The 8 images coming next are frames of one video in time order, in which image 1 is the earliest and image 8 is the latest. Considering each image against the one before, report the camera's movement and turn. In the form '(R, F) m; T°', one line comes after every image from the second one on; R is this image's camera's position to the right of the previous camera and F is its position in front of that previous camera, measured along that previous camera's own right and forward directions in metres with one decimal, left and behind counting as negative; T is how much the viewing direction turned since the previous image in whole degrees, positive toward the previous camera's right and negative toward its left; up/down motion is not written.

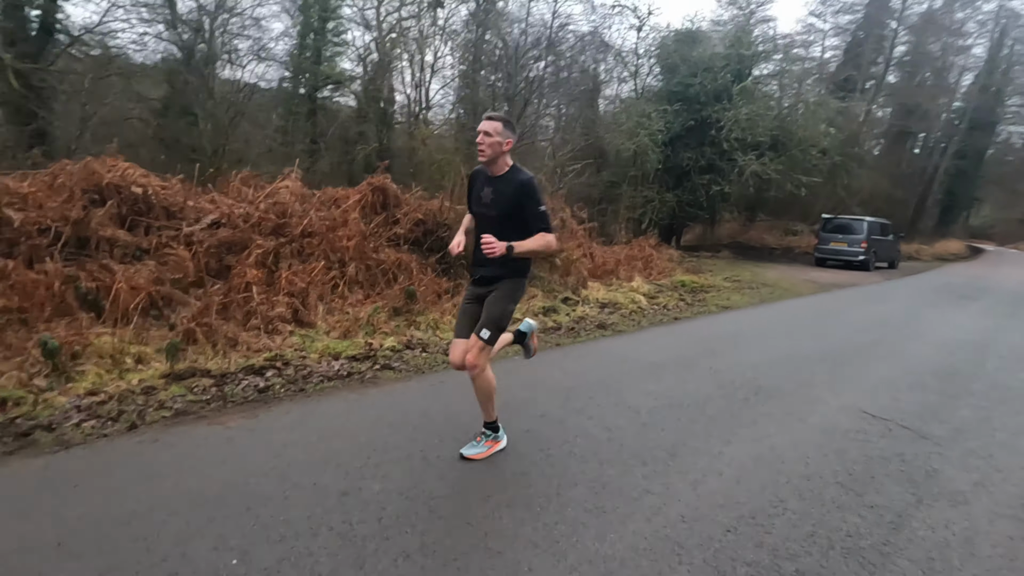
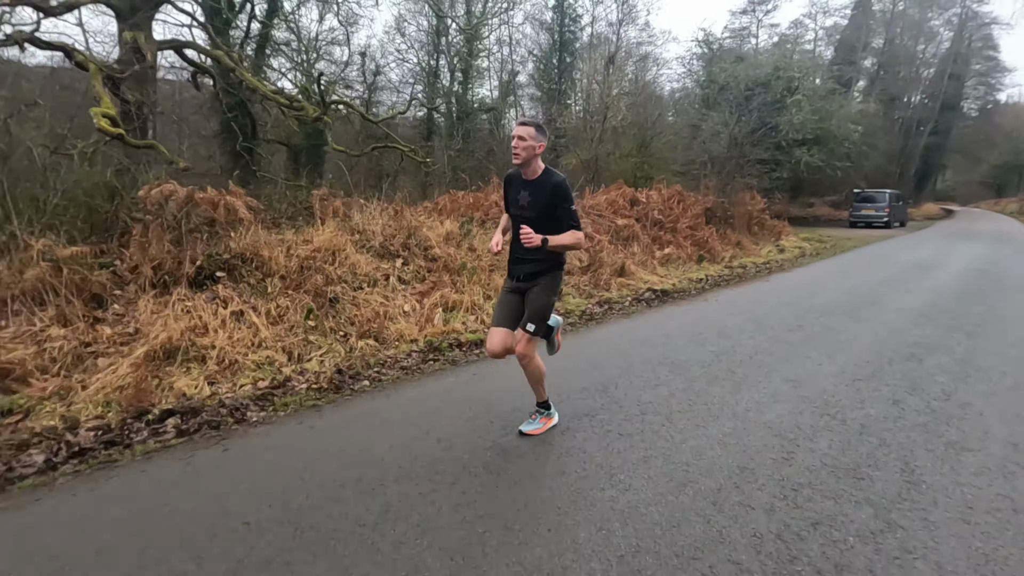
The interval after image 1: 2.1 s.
(-7.8, -7.2) m; +3°
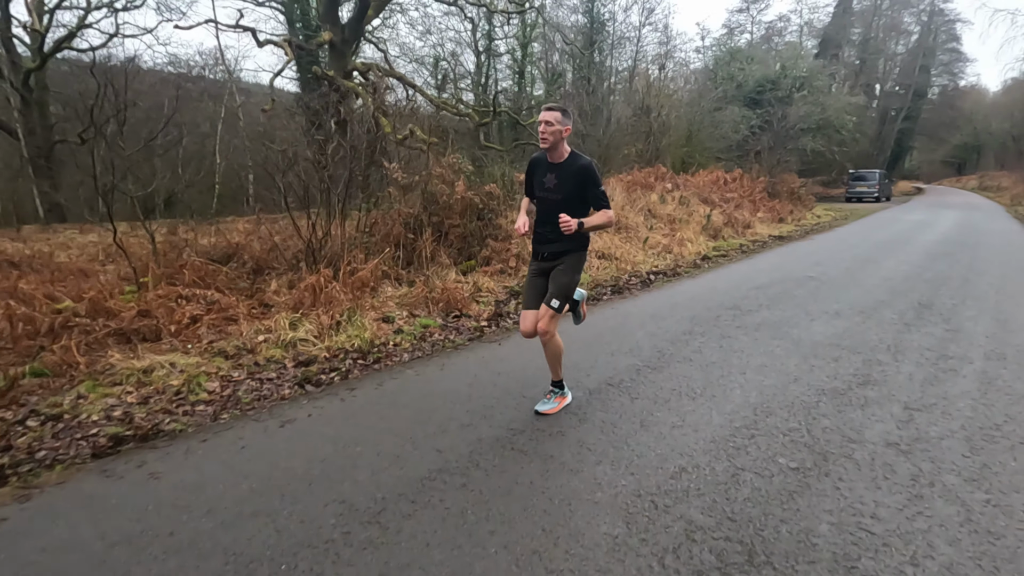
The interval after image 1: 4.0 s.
(-5.0, -4.8) m; +3°
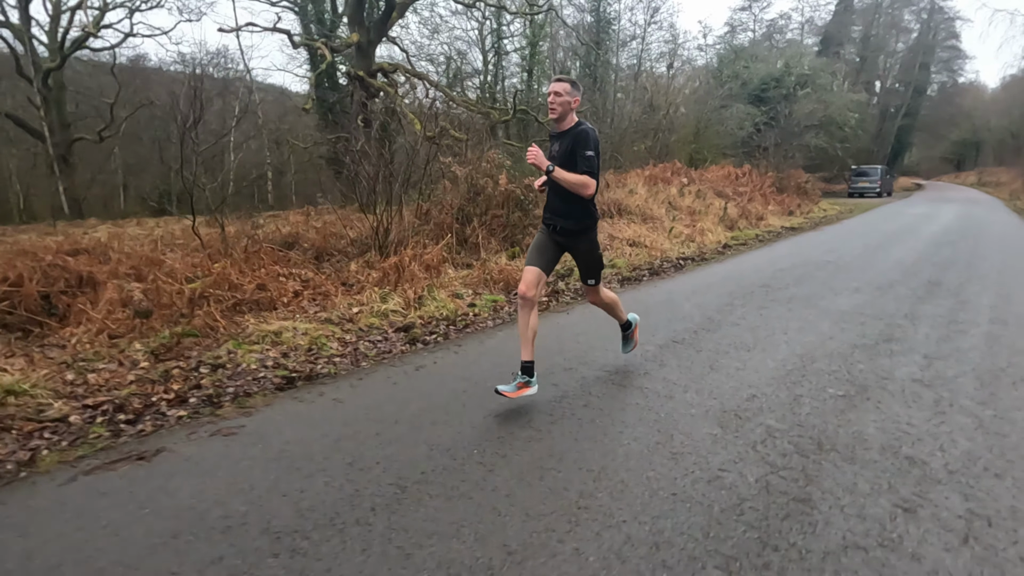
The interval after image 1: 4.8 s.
(-0.7, -0.8) m; 0°
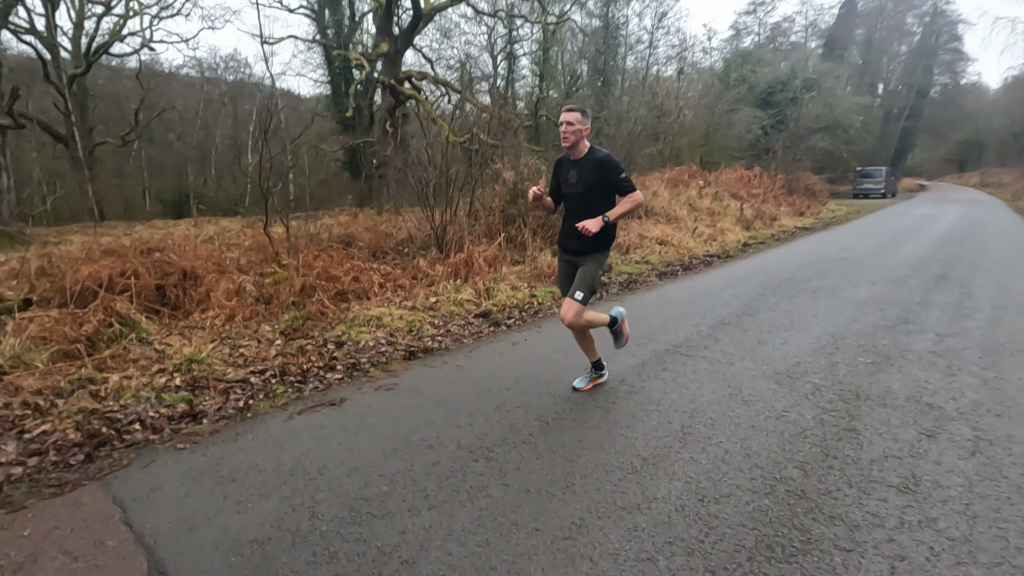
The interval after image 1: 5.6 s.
(-0.7, -0.8) m; 0°
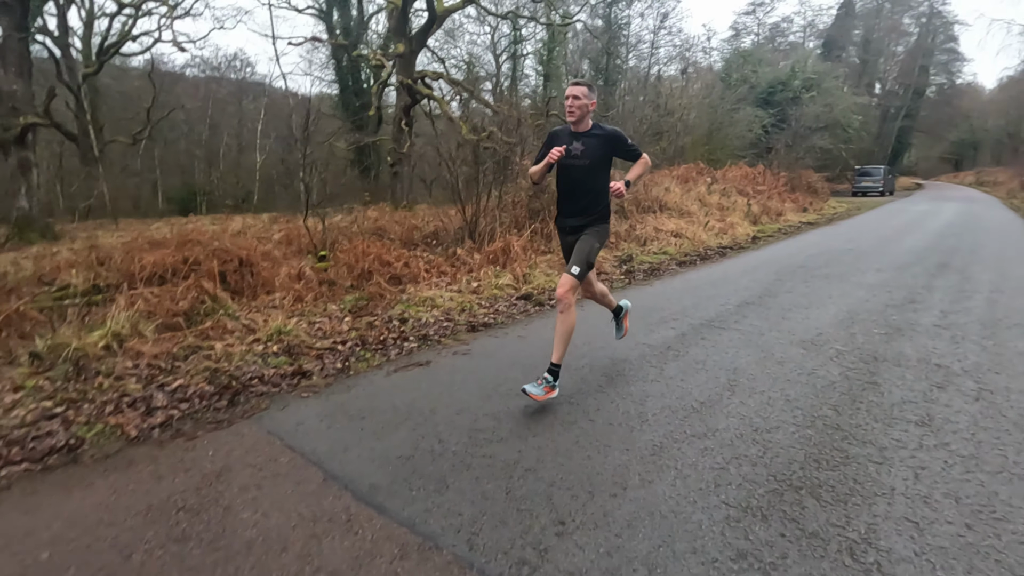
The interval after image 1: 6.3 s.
(-0.5, -0.6) m; 0°
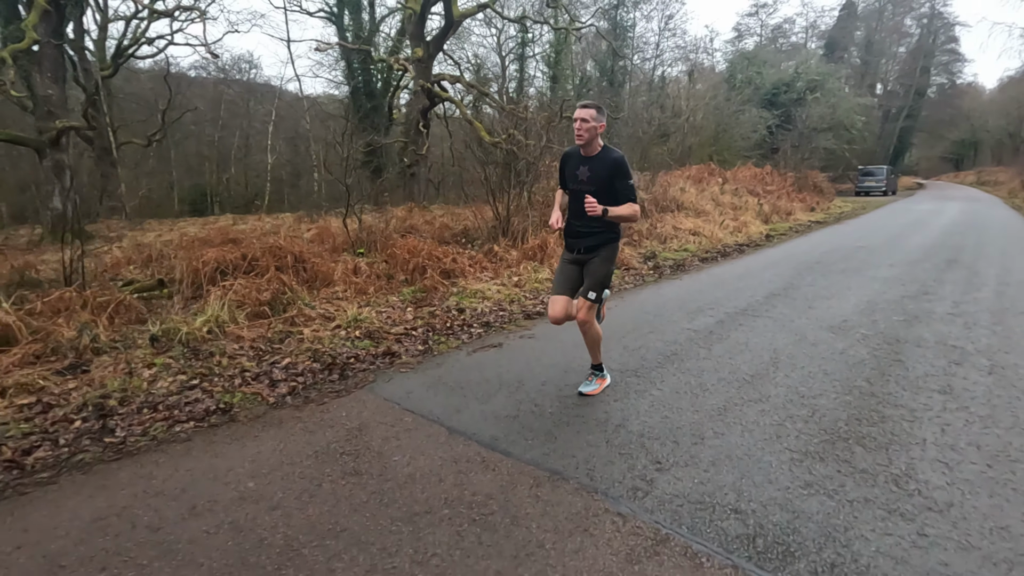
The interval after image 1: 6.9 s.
(-0.6, -0.5) m; 0°
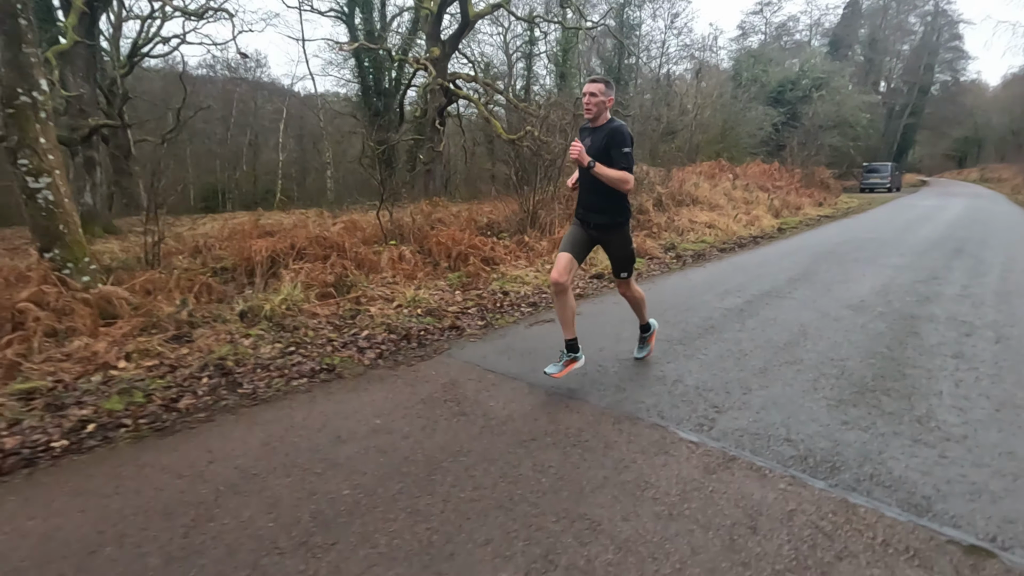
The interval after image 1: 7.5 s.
(-0.5, -0.5) m; 0°
